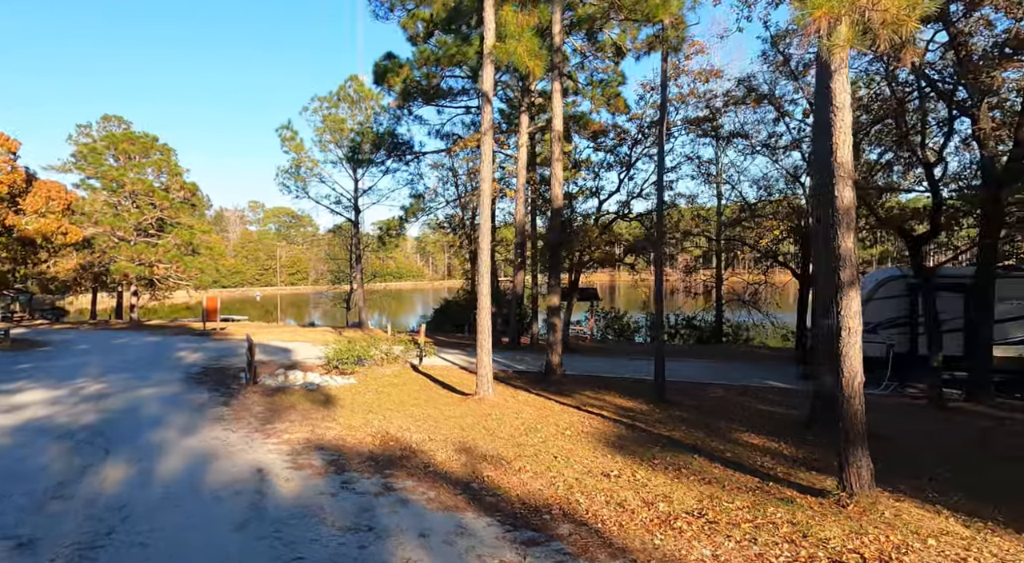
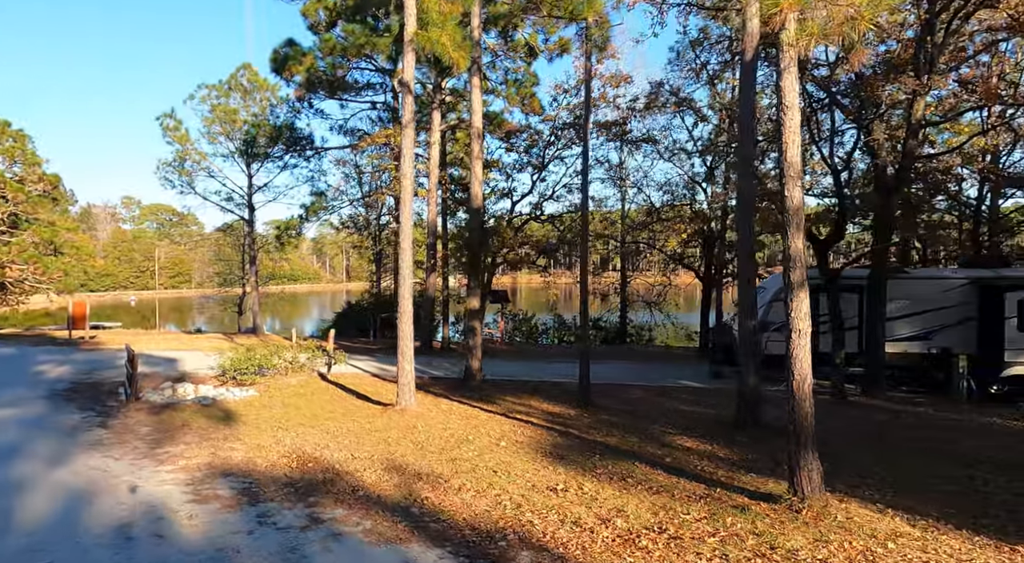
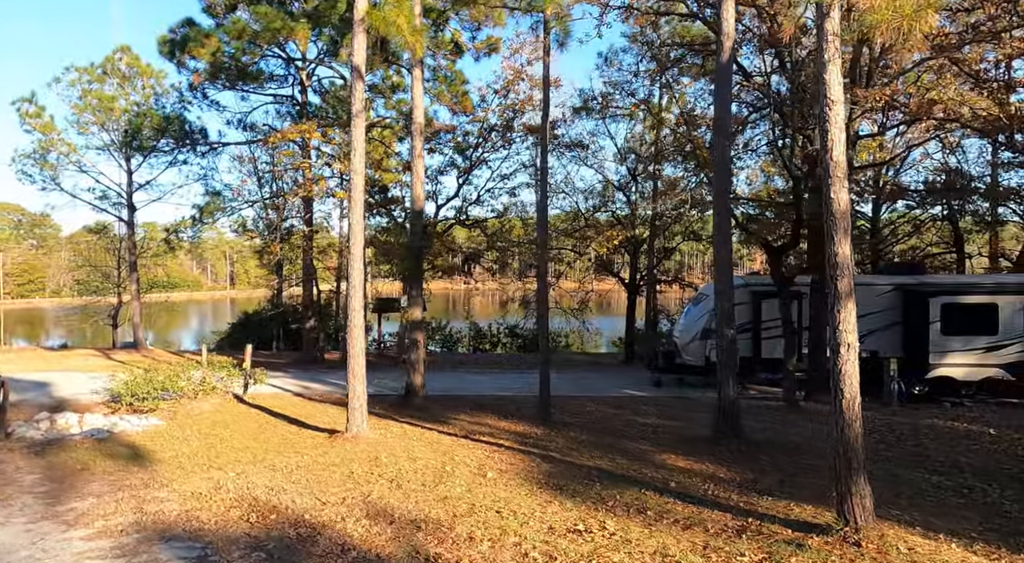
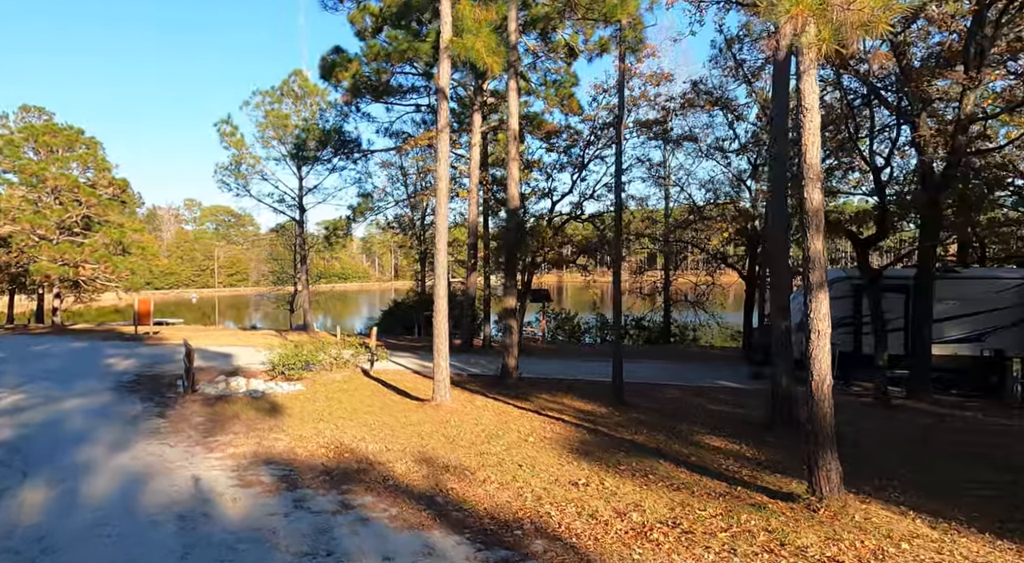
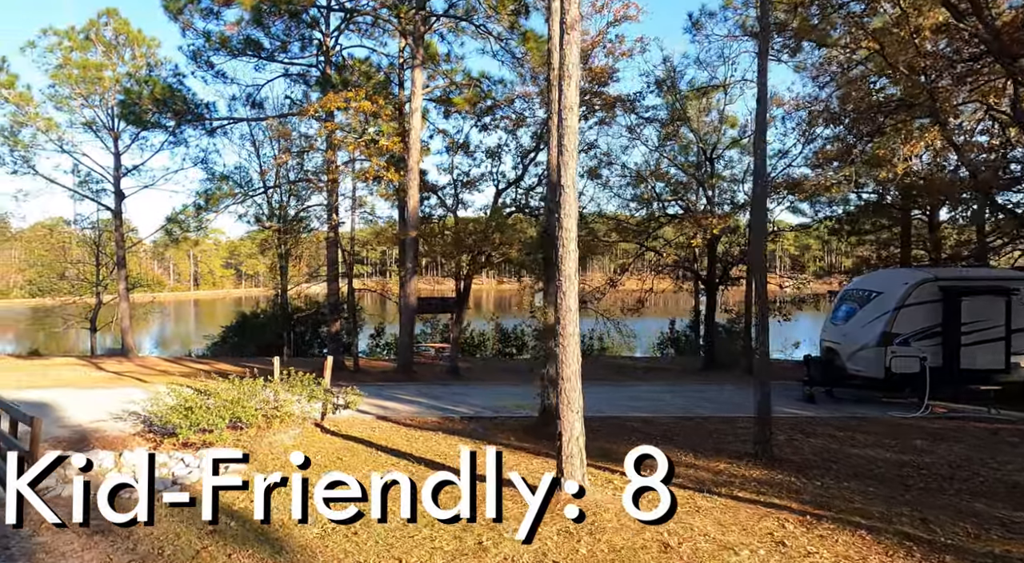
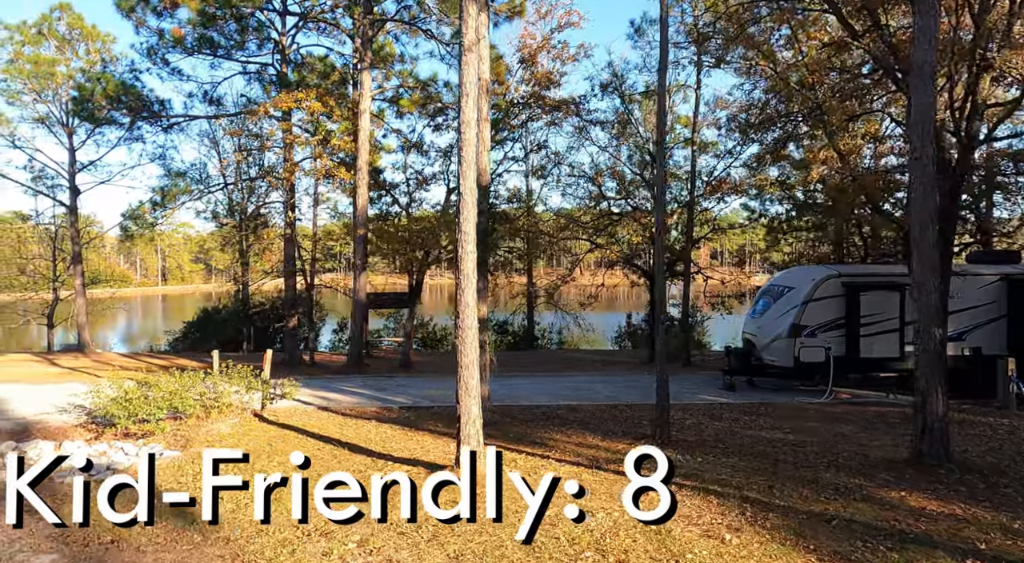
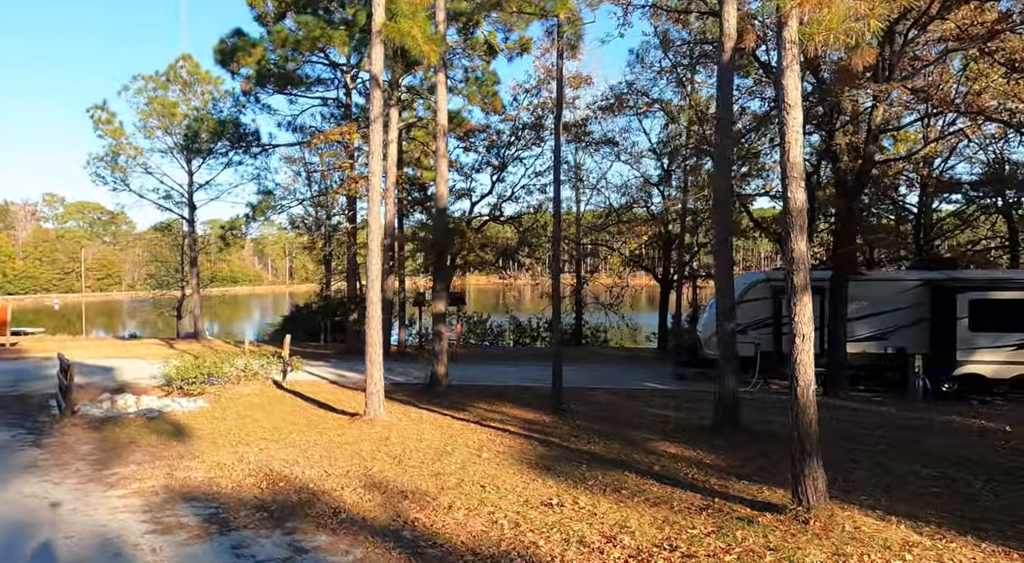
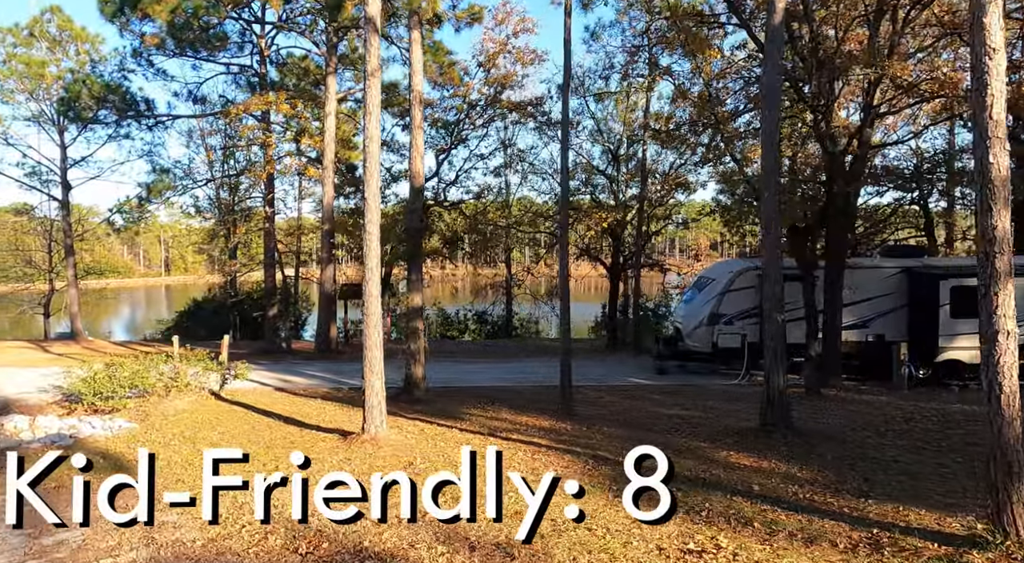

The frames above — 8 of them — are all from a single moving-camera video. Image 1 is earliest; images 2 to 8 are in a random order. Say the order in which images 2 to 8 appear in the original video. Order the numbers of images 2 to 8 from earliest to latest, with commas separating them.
4, 2, 7, 3, 8, 6, 5
